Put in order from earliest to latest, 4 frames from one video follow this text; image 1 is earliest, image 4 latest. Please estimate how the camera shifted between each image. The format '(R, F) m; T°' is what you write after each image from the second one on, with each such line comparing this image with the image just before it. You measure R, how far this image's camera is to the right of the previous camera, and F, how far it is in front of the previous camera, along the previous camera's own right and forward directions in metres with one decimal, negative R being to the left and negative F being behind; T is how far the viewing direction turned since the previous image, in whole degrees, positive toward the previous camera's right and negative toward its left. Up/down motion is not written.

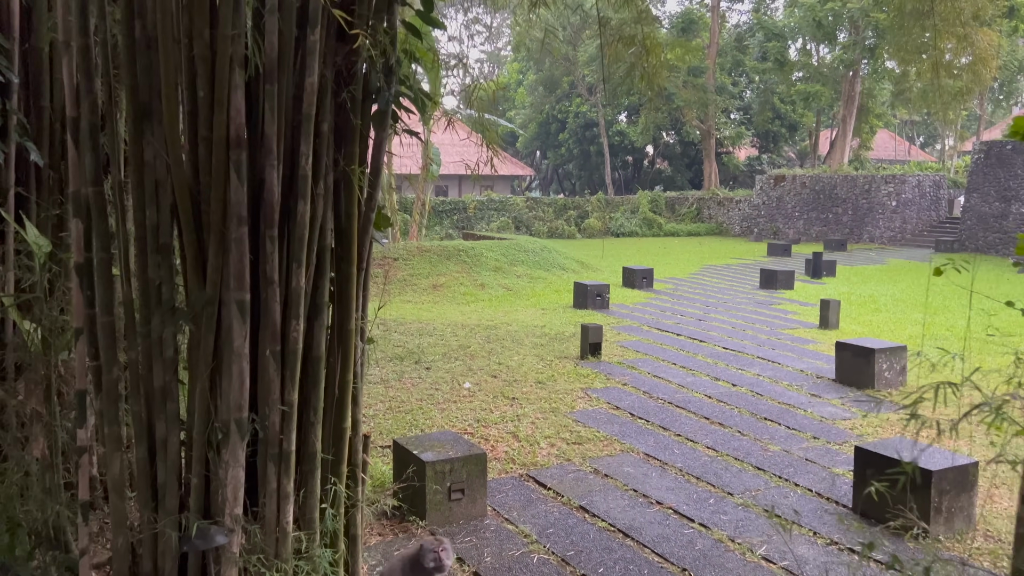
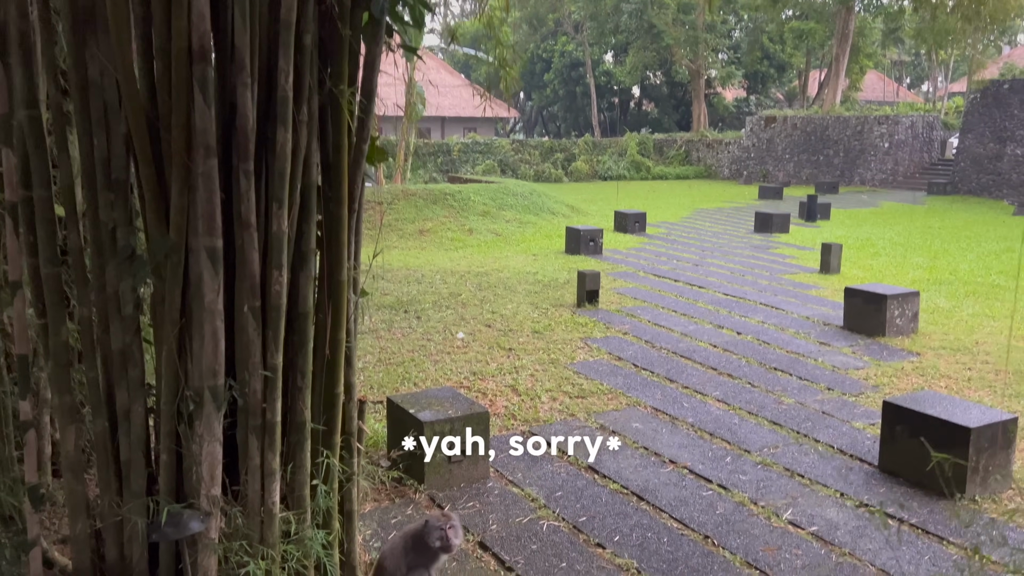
(-0.1, +0.4) m; +1°
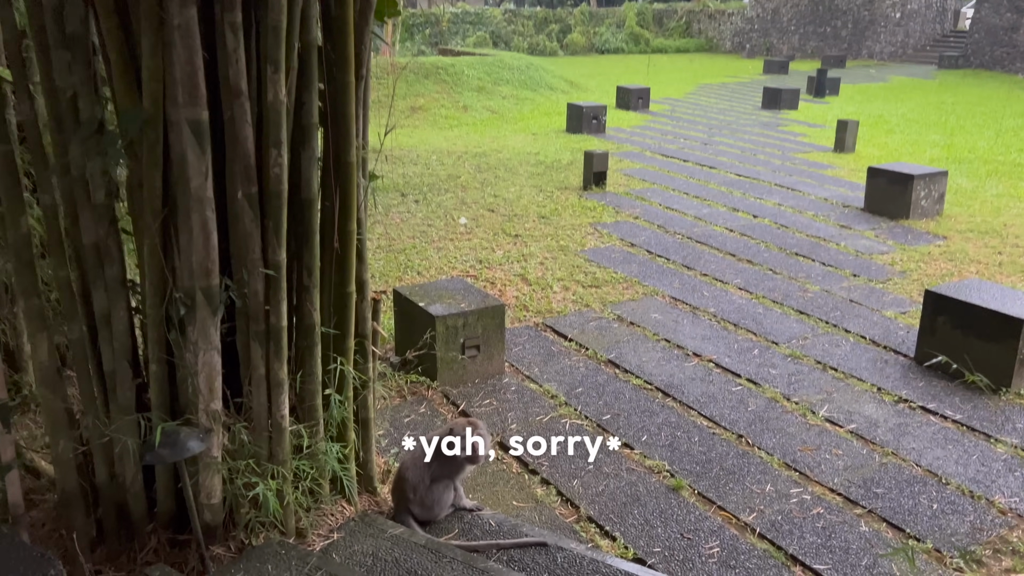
(-0.1, +0.3) m; +1°
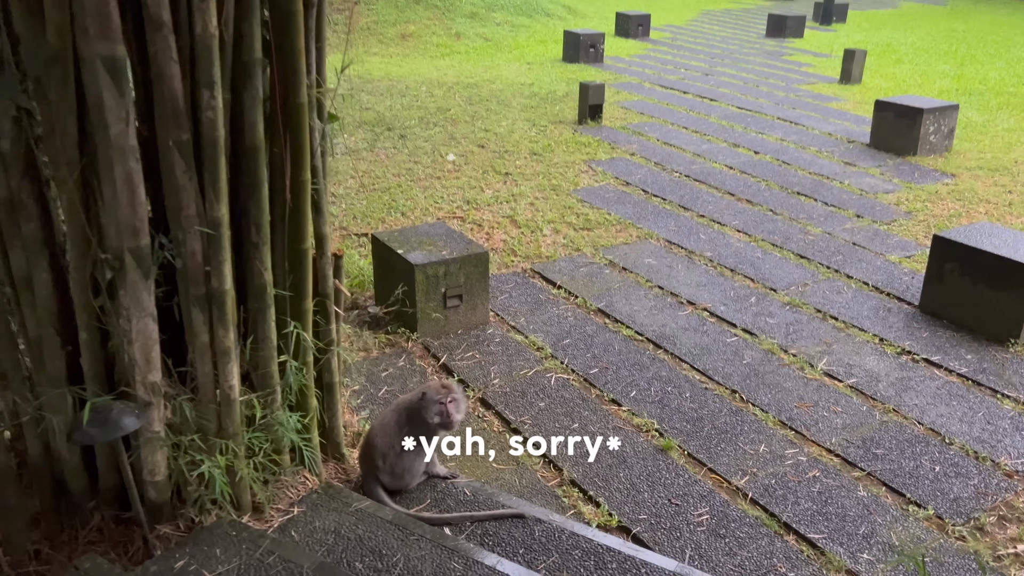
(+0.1, +0.2) m; 0°
